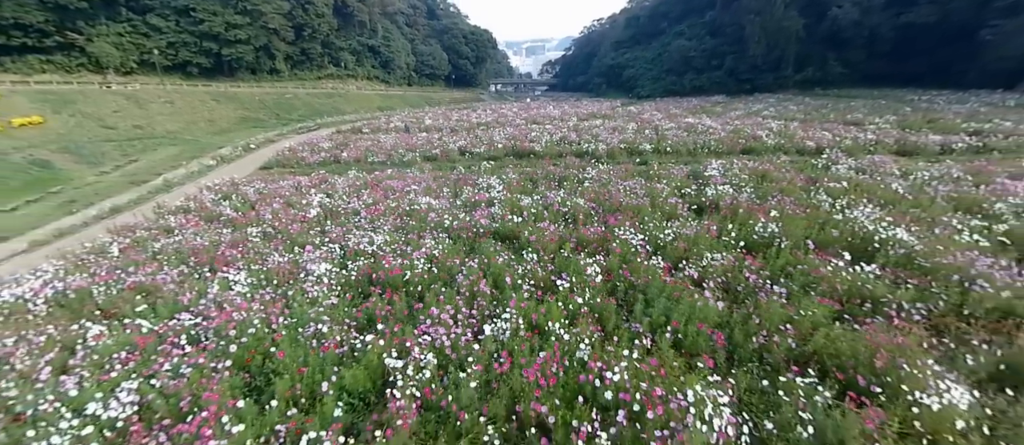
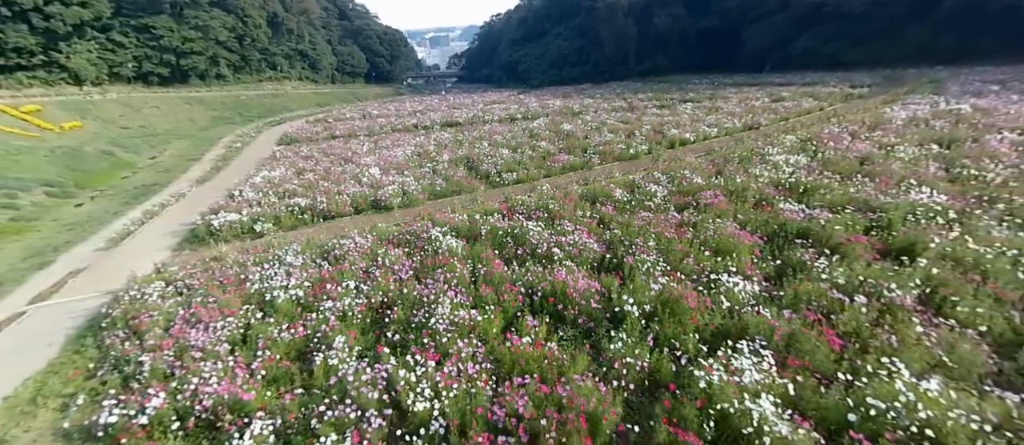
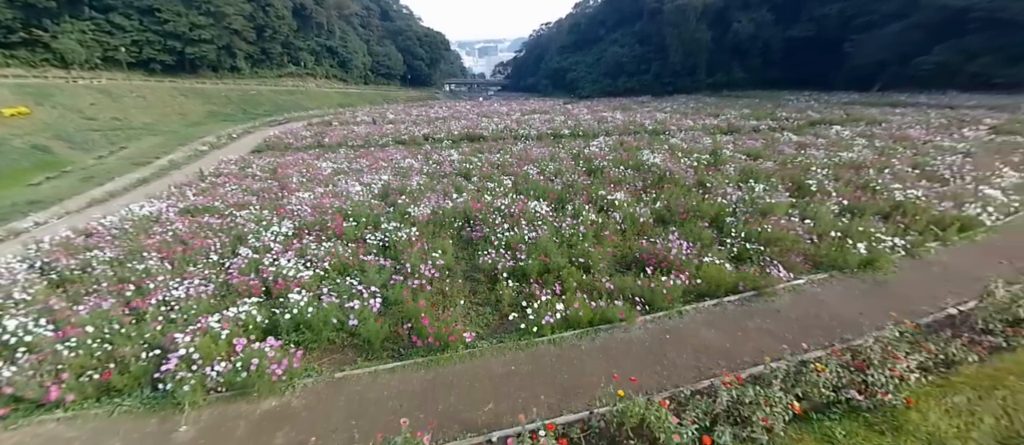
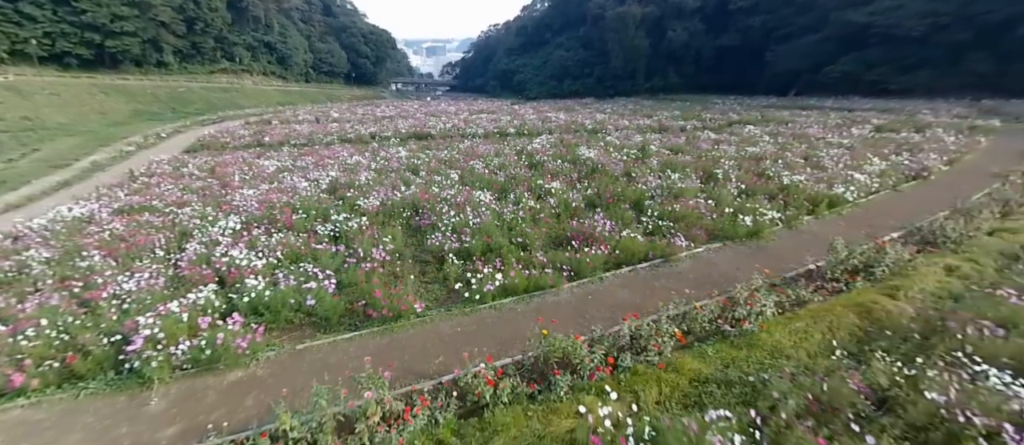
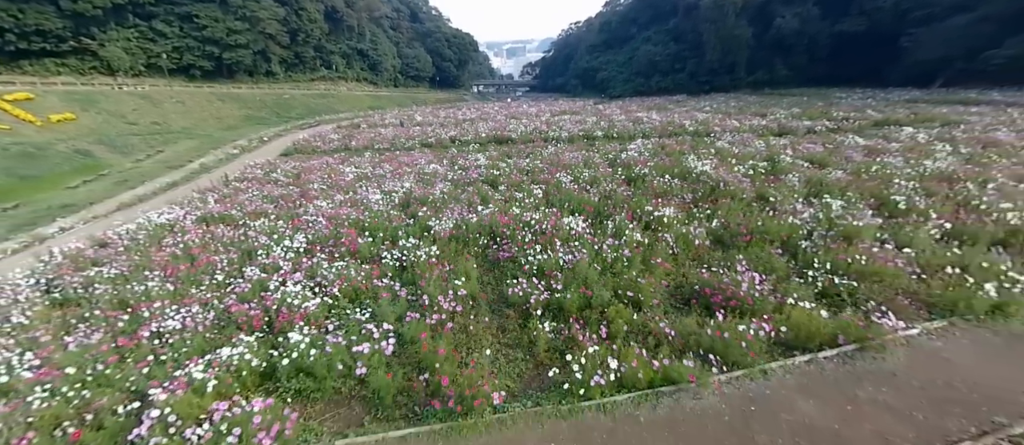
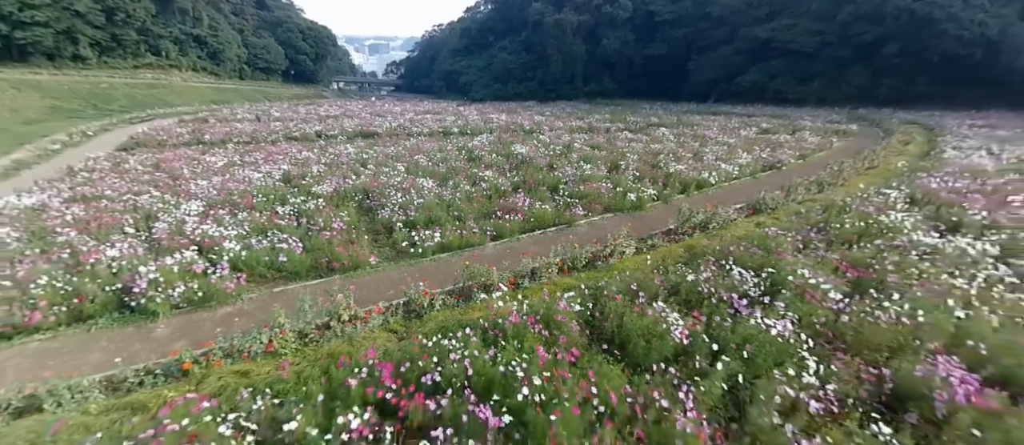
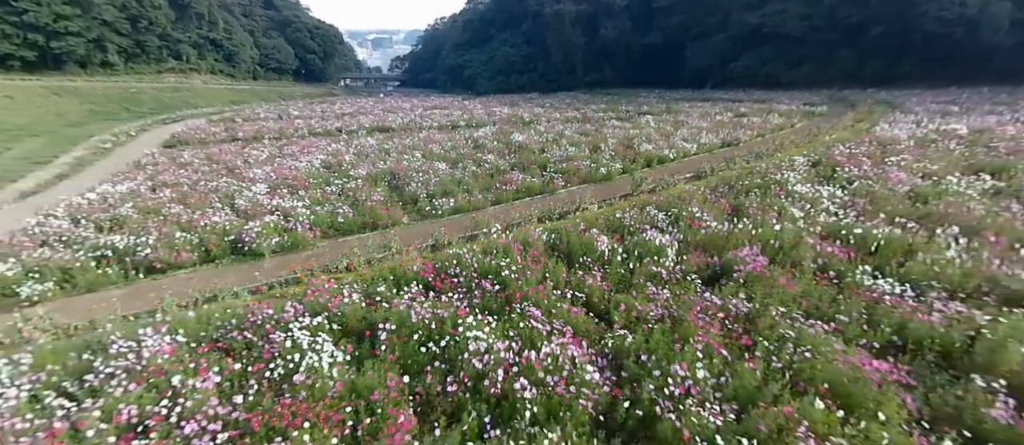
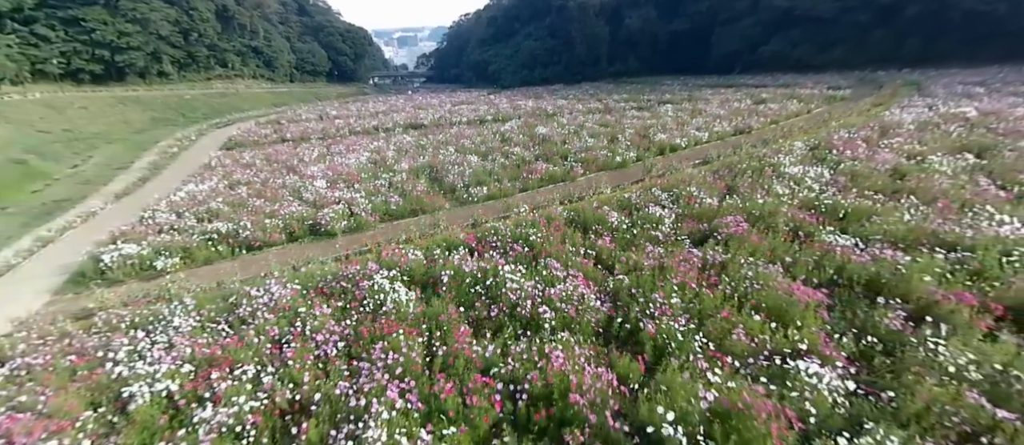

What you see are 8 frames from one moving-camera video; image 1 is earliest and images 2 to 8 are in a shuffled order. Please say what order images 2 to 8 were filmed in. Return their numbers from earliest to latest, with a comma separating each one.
5, 3, 4, 6, 7, 8, 2
